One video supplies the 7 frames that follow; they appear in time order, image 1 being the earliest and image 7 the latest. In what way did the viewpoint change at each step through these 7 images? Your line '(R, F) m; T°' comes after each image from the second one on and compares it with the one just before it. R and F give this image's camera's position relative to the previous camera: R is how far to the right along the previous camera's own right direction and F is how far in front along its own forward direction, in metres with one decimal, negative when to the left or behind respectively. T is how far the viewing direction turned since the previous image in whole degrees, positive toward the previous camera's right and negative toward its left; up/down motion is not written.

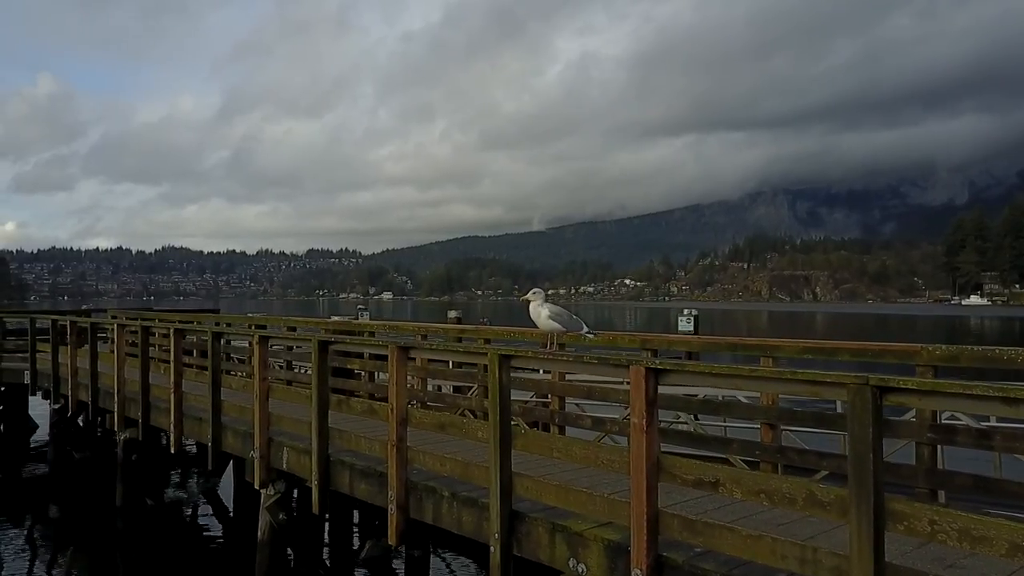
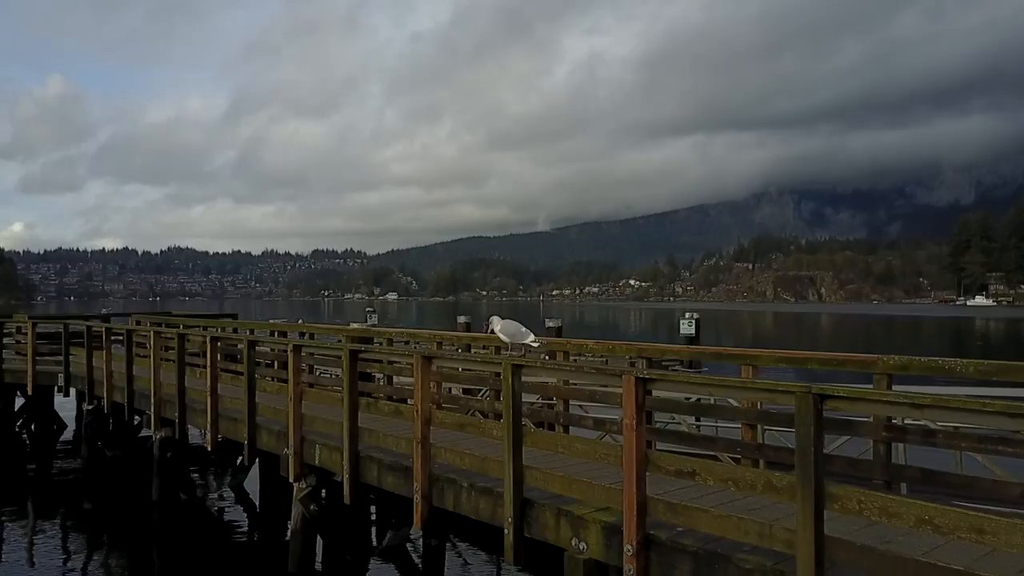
(0.0, -0.6) m; 0°
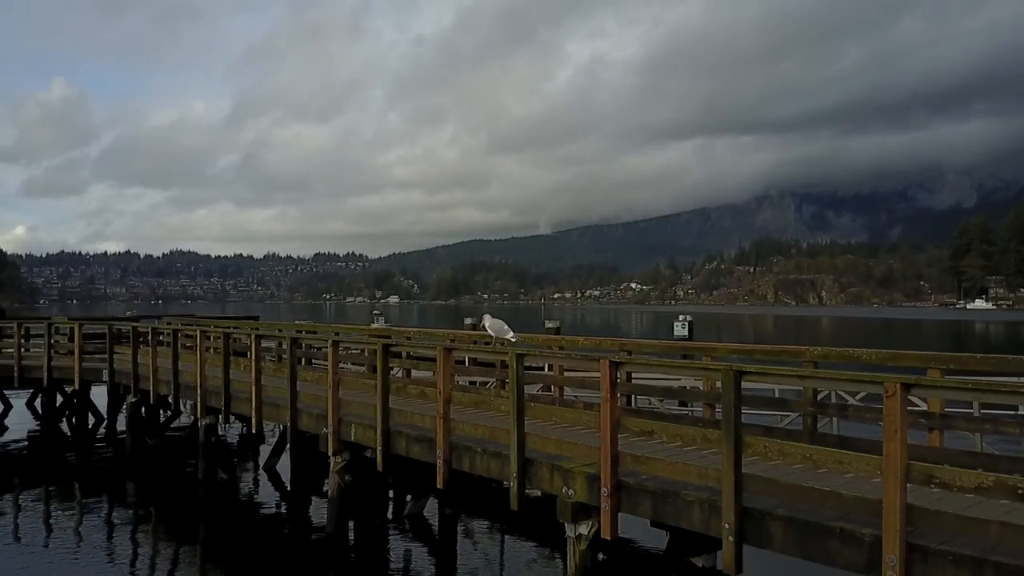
(0.0, -1.3) m; 0°
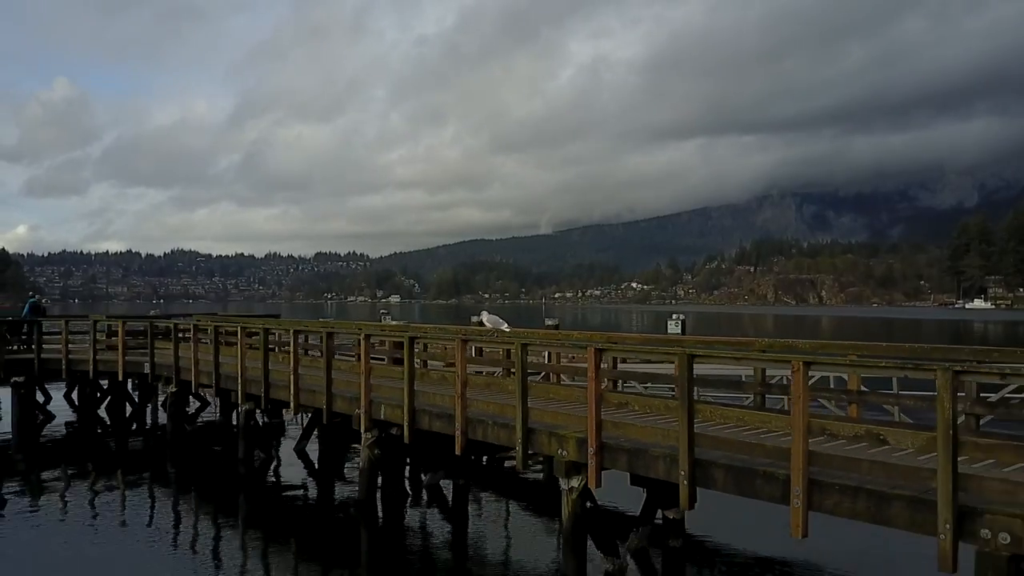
(0.0, -1.4) m; 0°
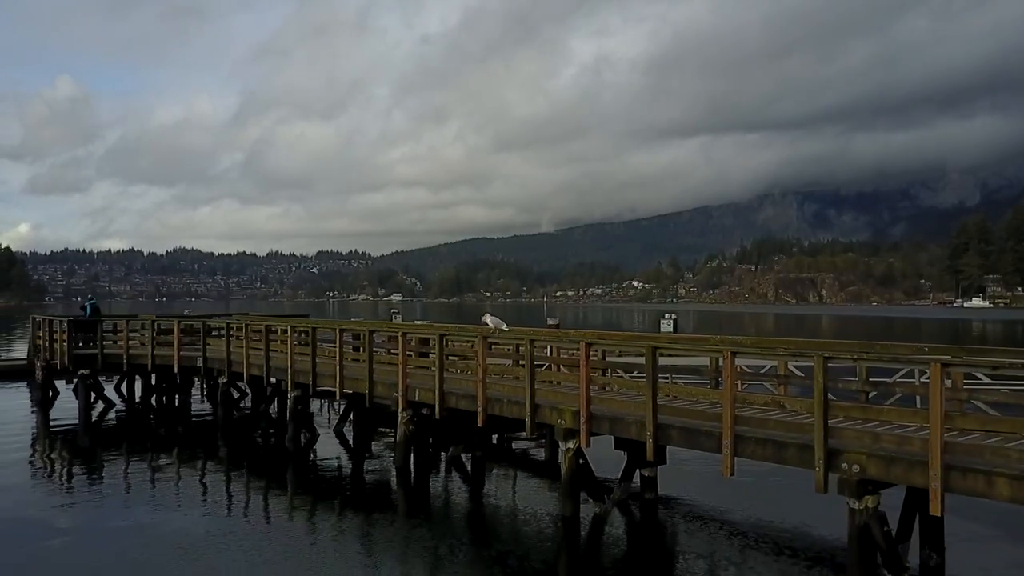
(-0.1, -2.2) m; 0°
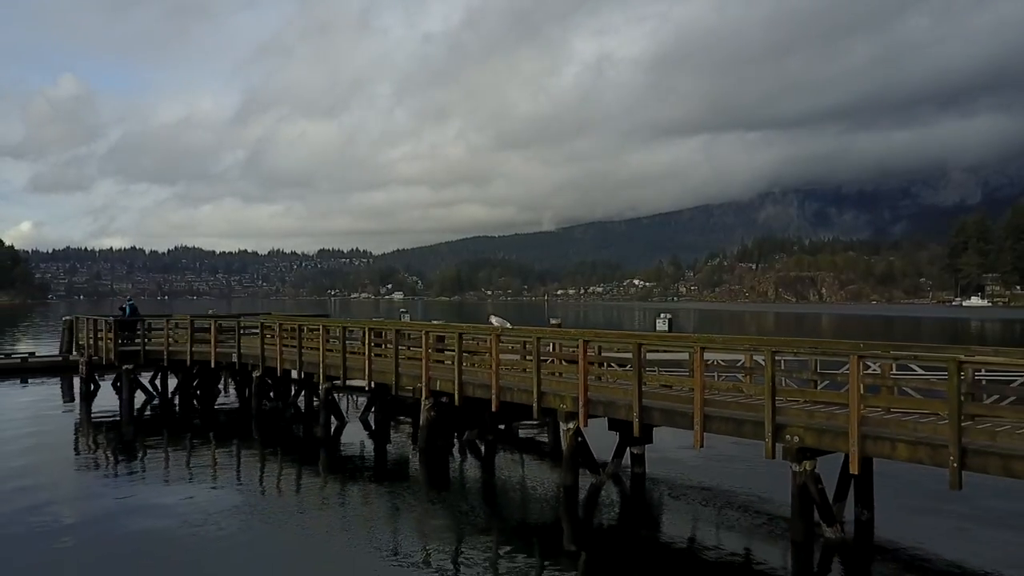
(-0.1, -1.7) m; 0°
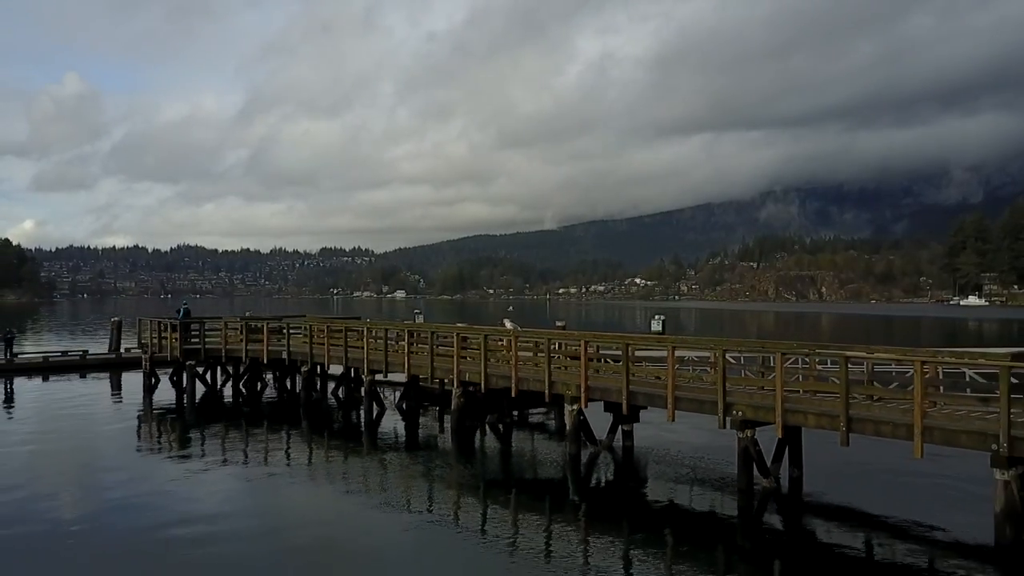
(-0.3, -3.0) m; 0°
